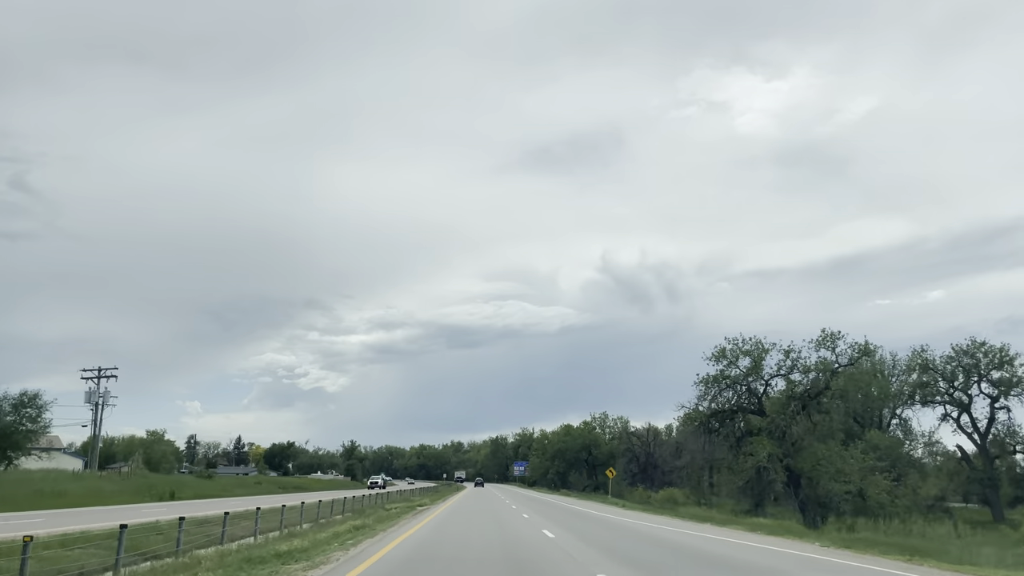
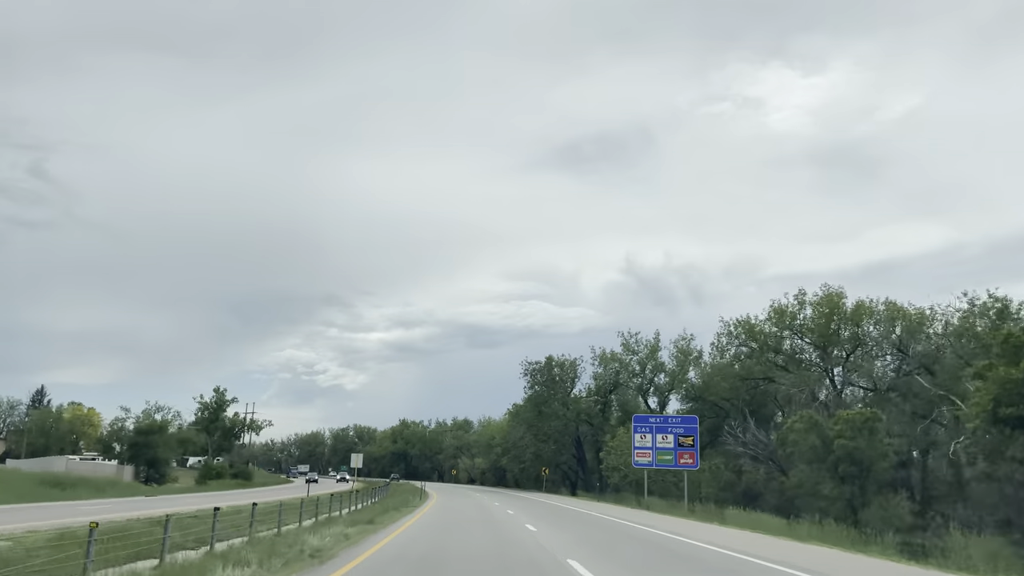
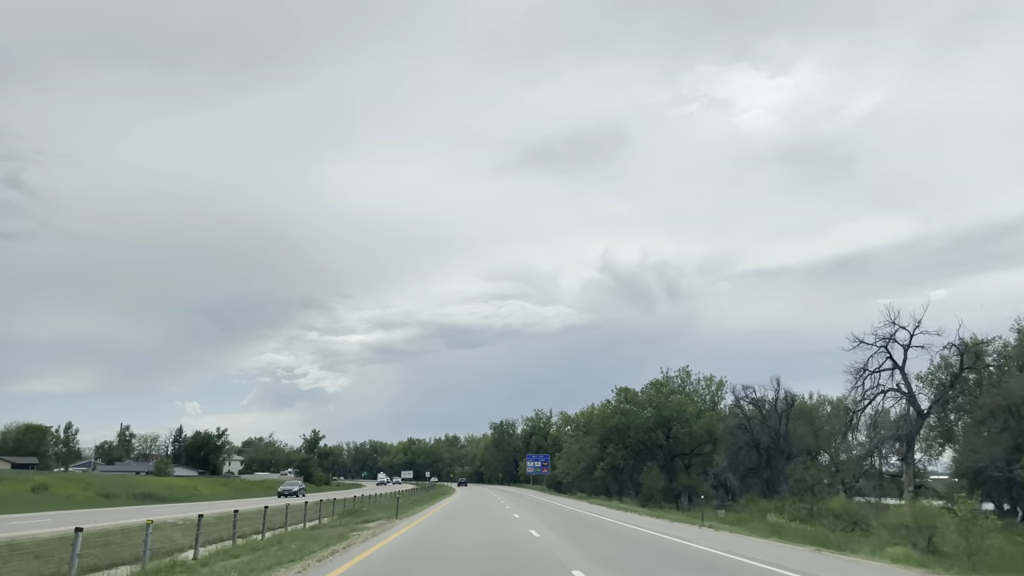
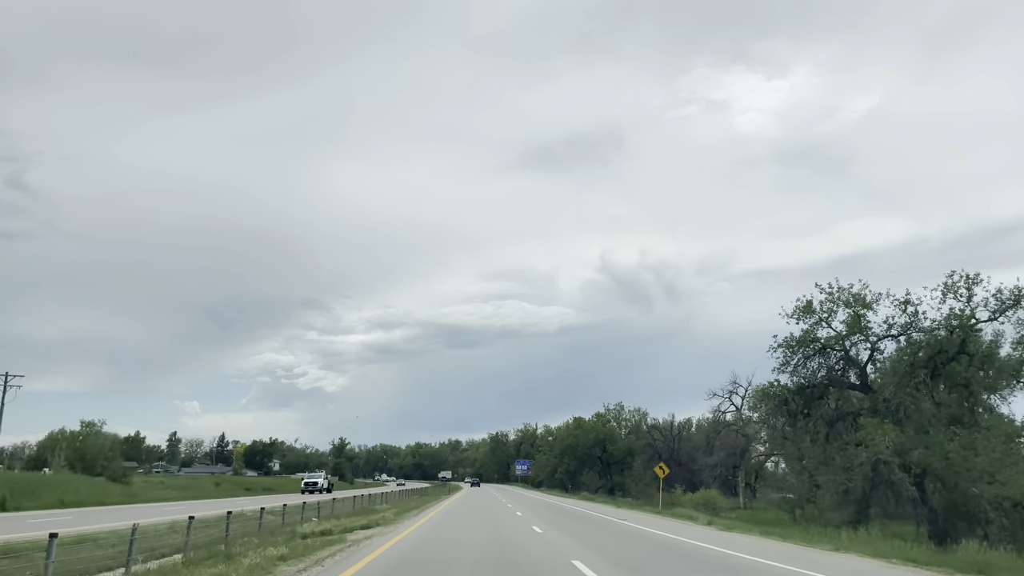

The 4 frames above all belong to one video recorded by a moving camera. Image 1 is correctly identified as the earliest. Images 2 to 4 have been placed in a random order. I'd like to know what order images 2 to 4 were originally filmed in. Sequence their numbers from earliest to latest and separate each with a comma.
4, 3, 2
